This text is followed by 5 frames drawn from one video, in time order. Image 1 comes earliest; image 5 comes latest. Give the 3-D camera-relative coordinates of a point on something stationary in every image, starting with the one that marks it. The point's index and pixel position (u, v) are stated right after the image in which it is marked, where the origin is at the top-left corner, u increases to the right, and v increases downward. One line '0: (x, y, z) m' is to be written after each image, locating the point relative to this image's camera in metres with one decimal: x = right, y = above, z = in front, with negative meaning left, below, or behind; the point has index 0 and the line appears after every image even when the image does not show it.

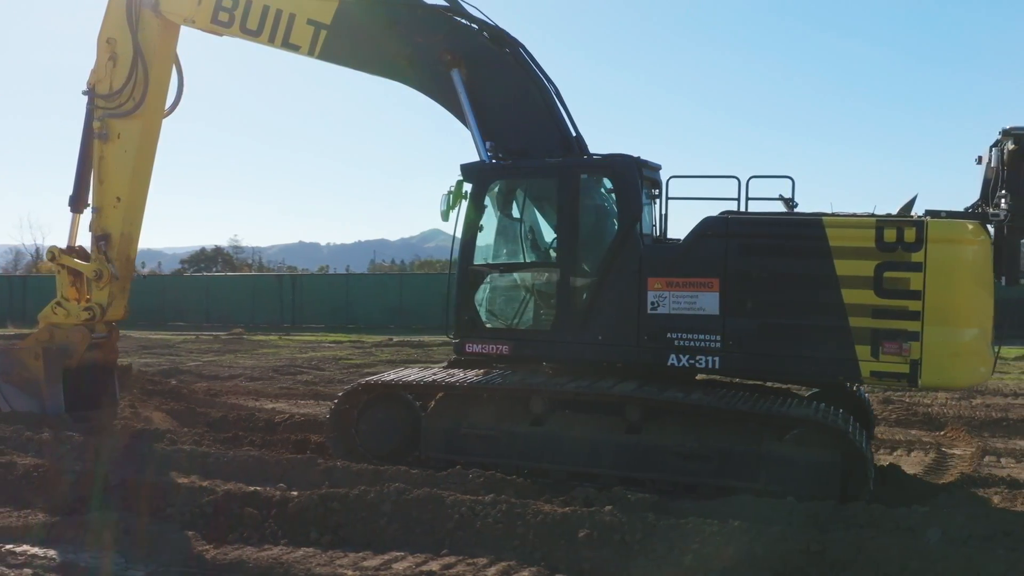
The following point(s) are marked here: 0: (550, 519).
0: (+0.2, -1.0, +3.5) m
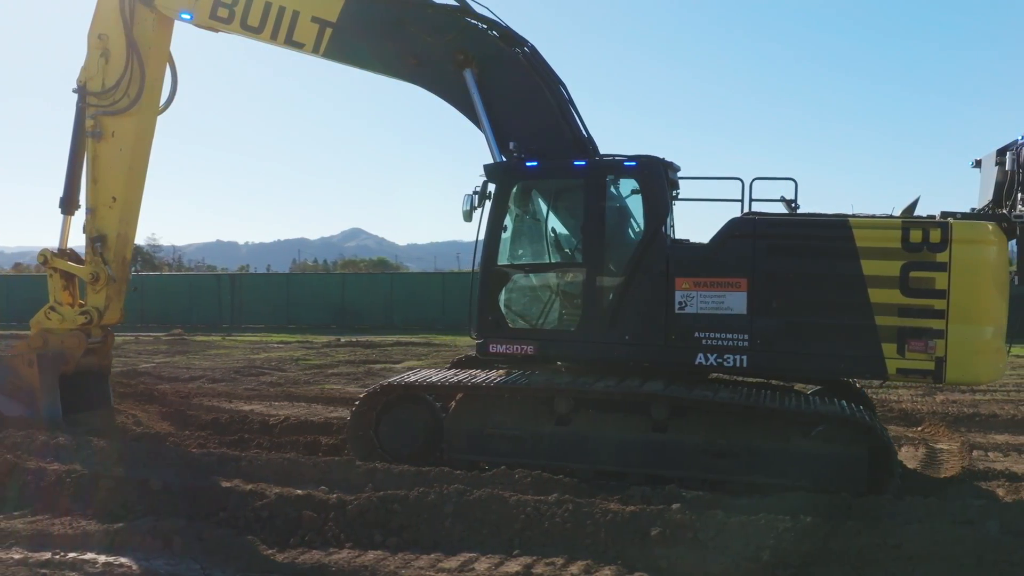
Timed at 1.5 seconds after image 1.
0: (+0.5, -1.0, +3.6) m
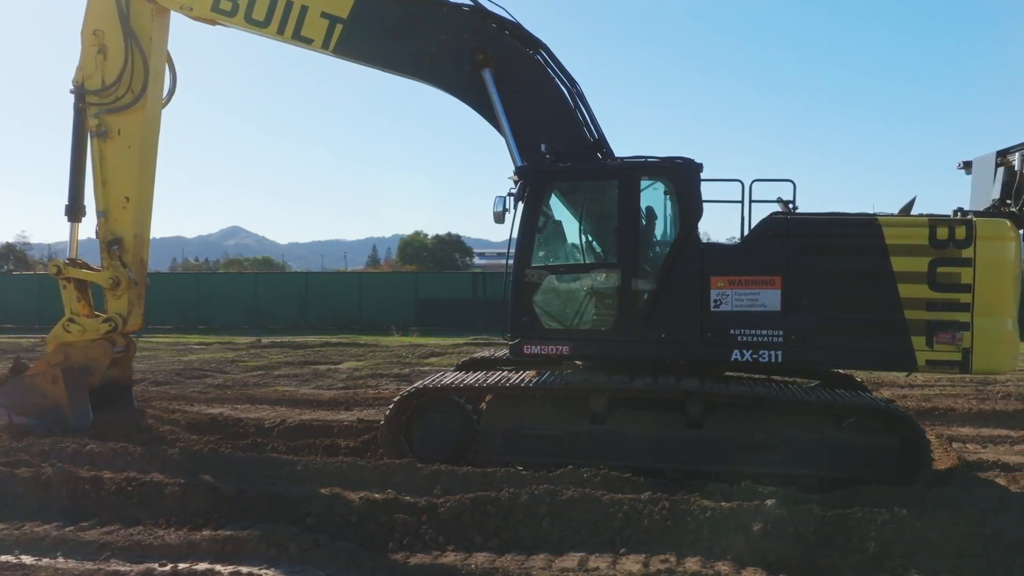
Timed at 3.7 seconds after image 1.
0: (+0.9, -1.0, +3.6) m
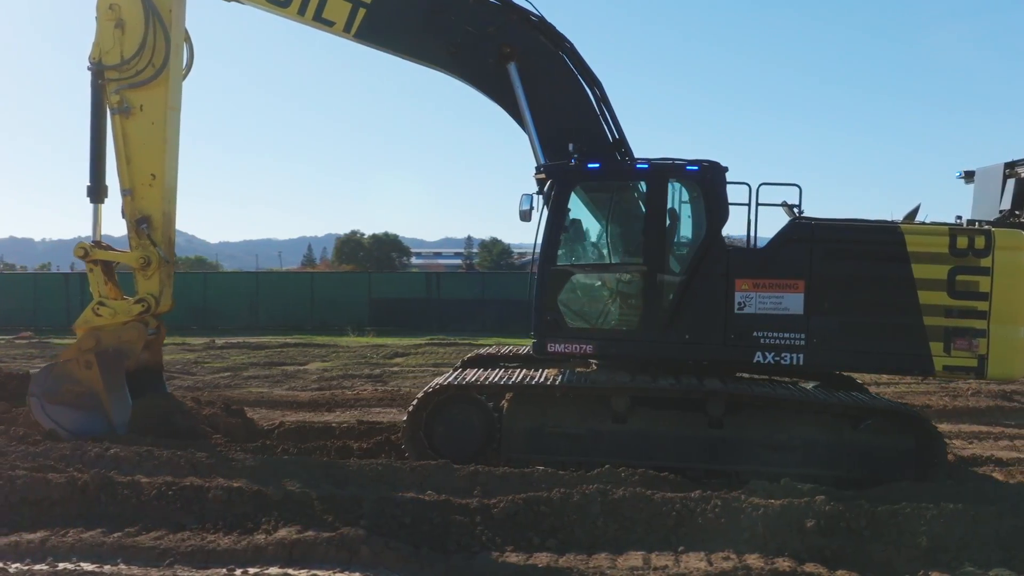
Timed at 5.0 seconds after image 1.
0: (+1.2, -1.0, +3.7) m
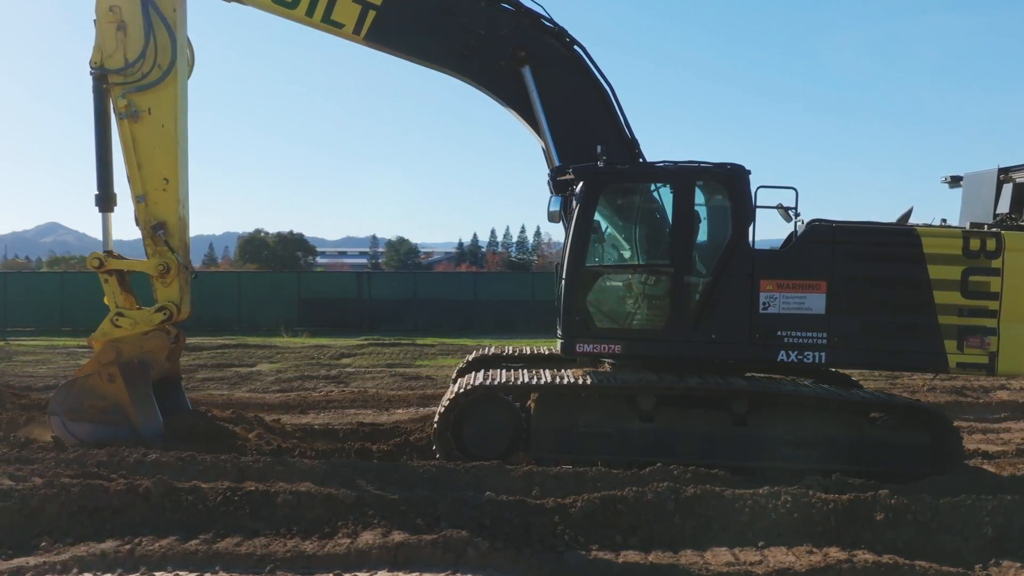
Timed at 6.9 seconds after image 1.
0: (+1.5, -1.0, +3.9) m
